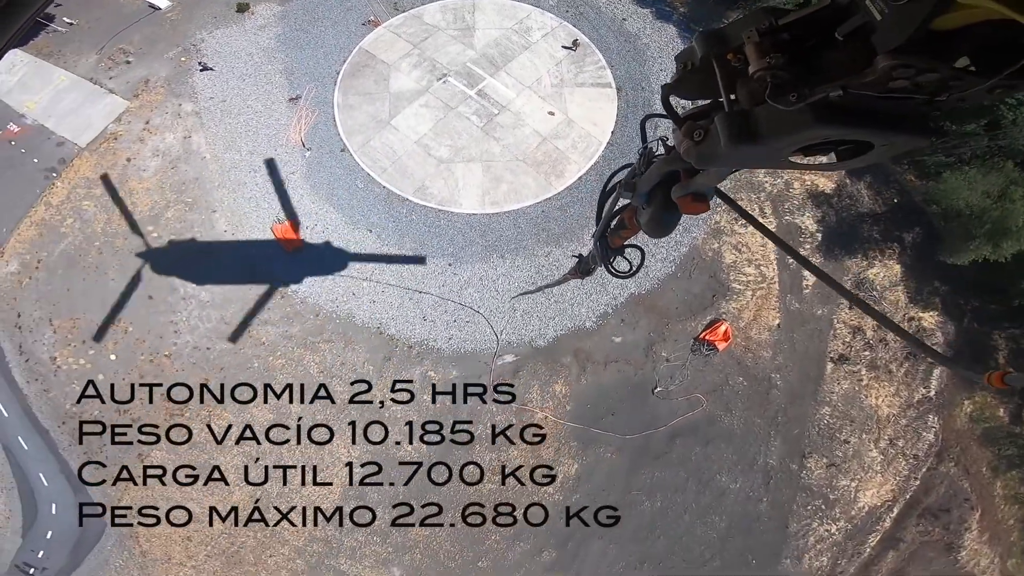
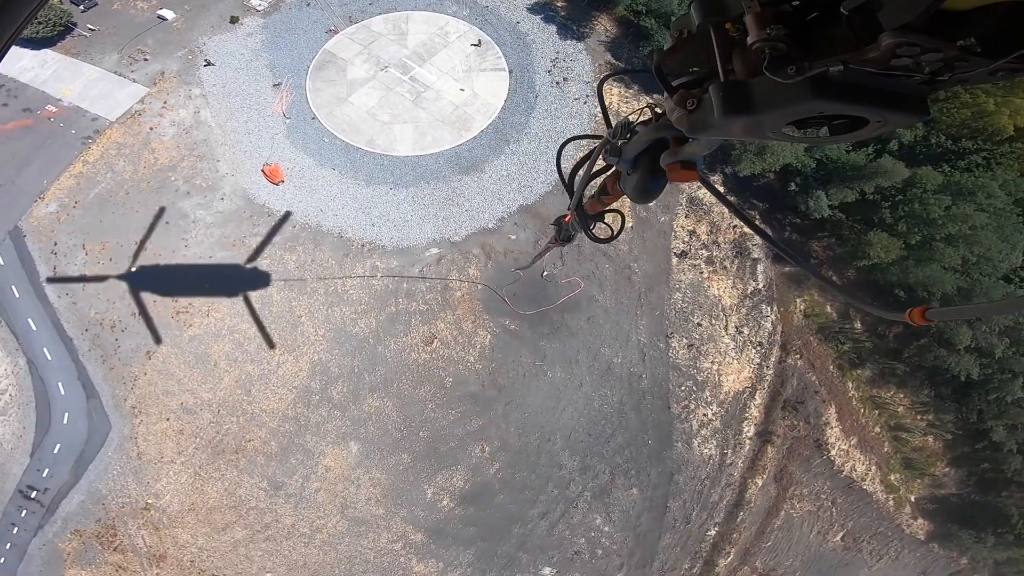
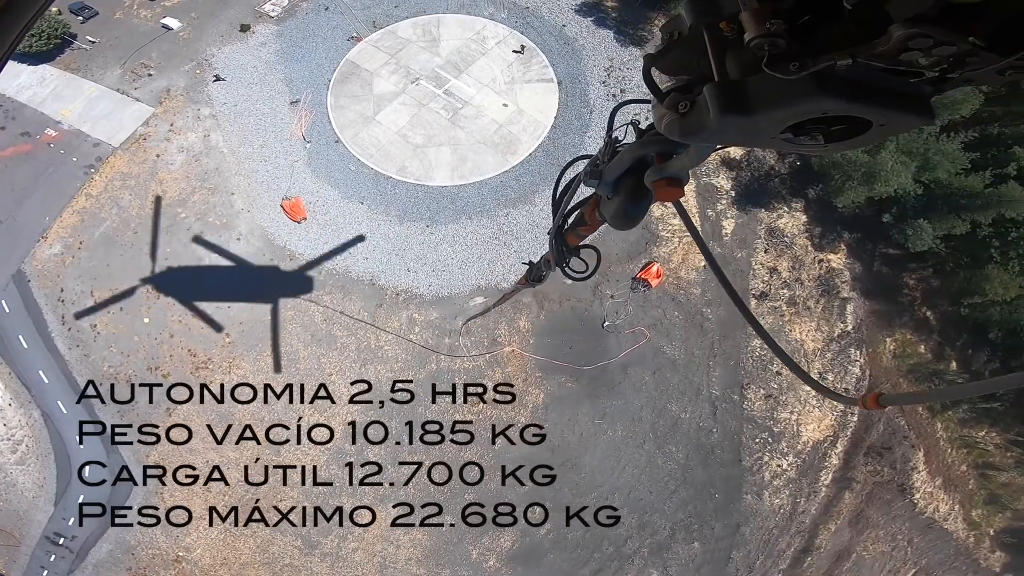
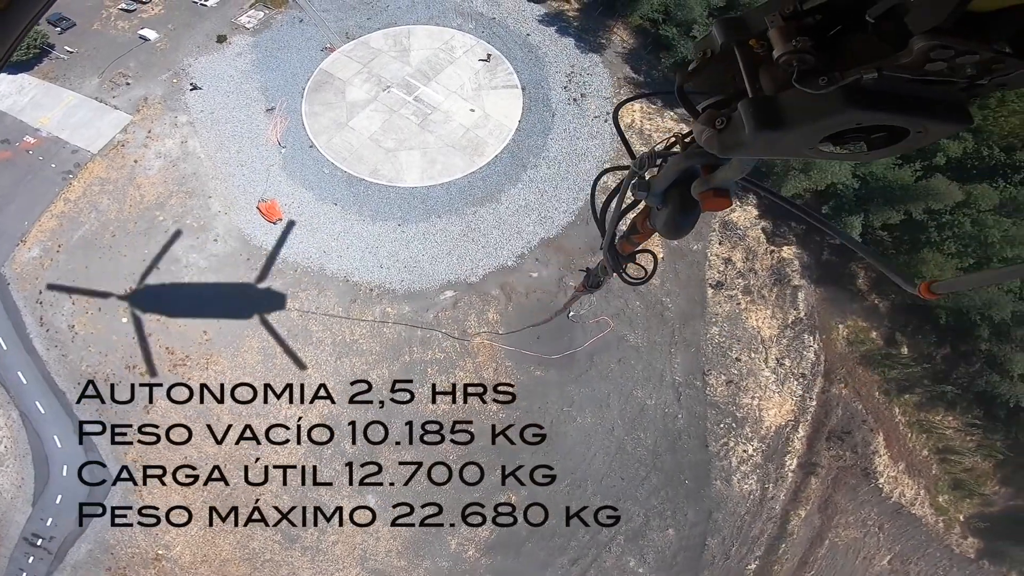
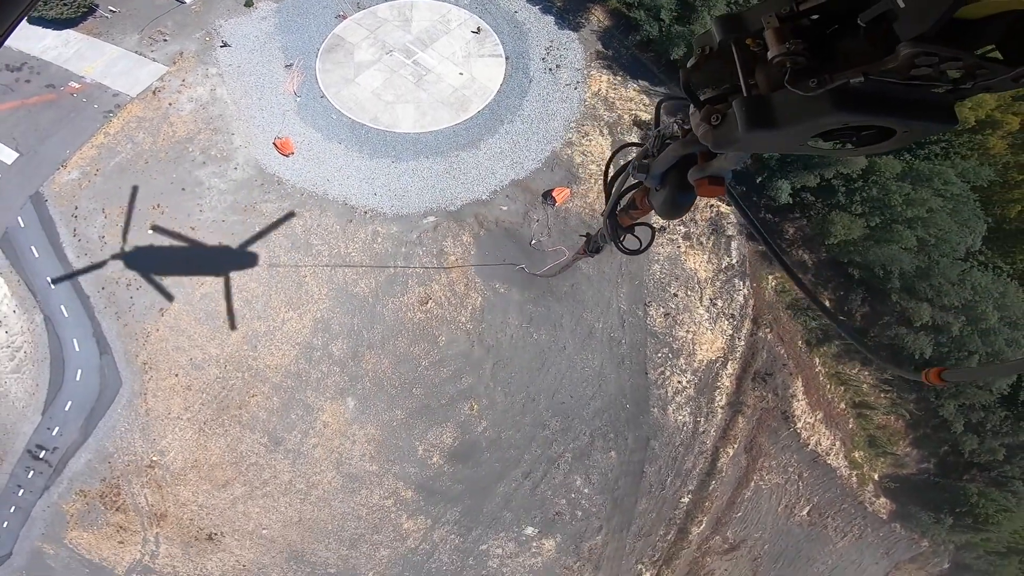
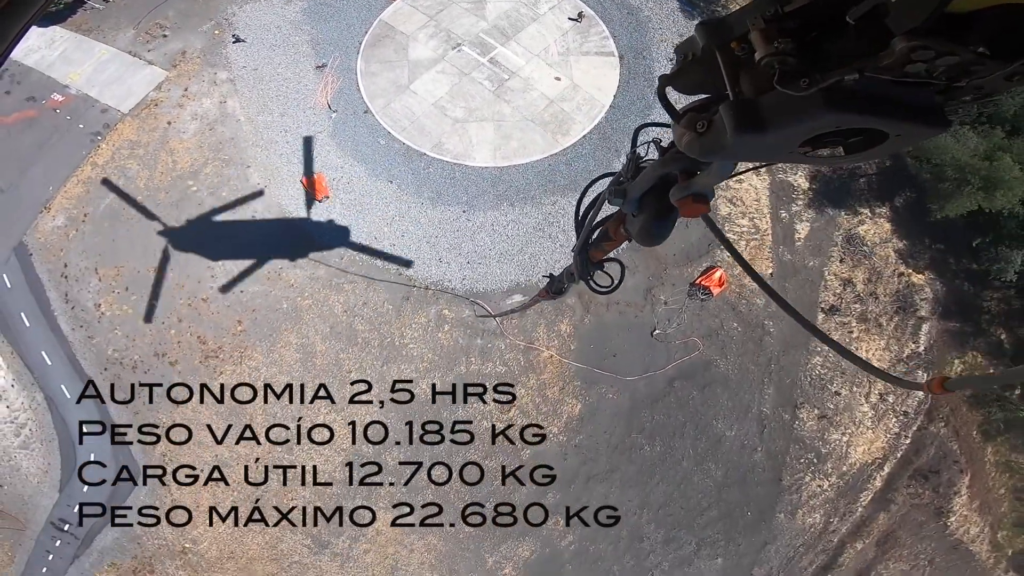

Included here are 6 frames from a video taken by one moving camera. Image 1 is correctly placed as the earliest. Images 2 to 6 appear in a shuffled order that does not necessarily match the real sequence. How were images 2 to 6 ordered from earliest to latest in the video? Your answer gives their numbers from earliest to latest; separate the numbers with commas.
6, 3, 4, 2, 5
